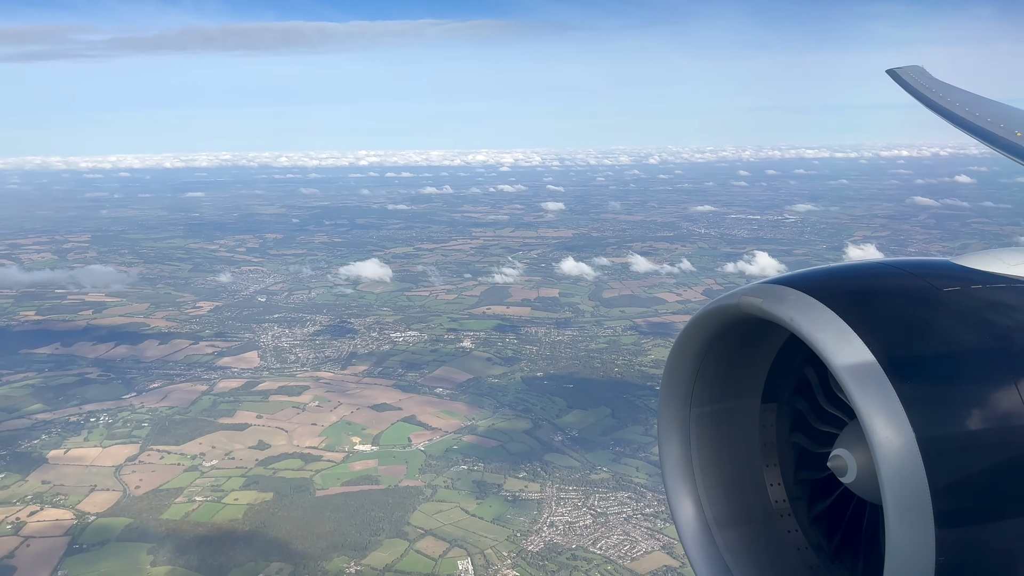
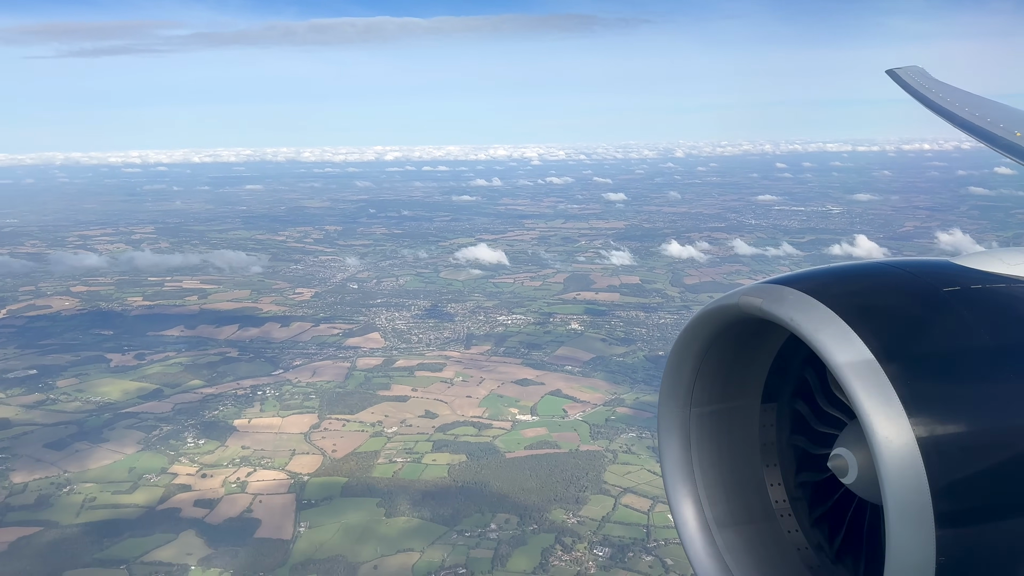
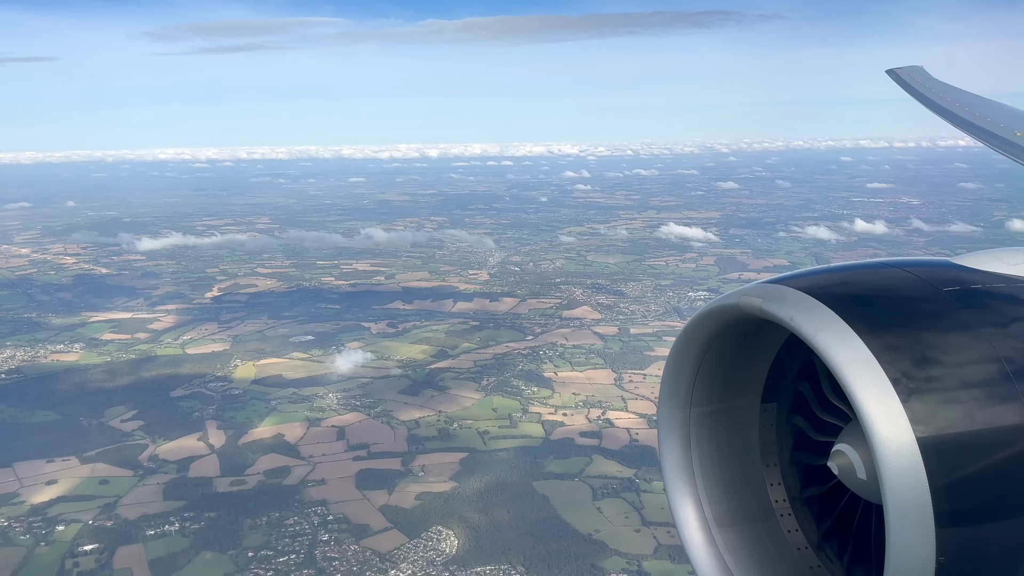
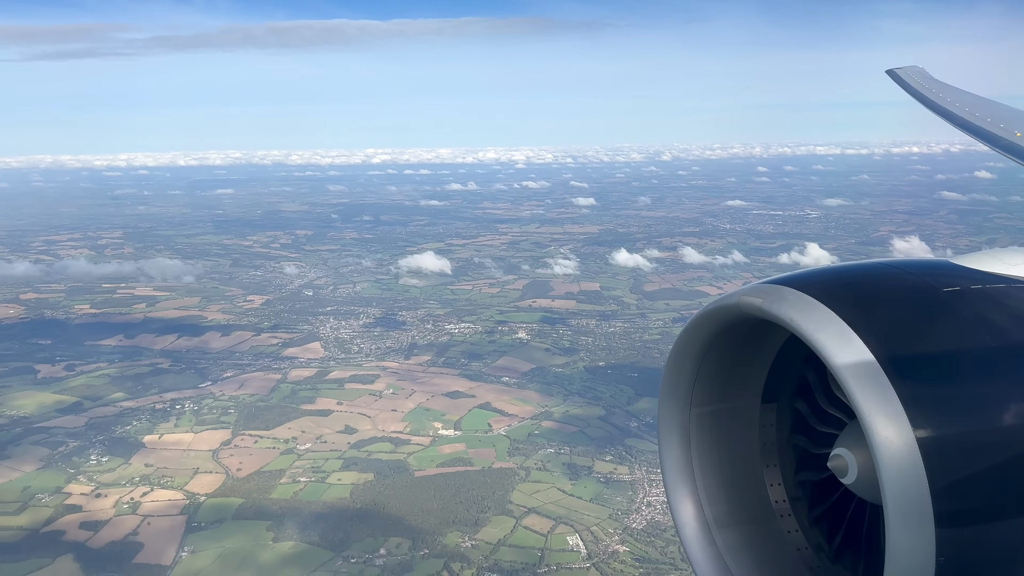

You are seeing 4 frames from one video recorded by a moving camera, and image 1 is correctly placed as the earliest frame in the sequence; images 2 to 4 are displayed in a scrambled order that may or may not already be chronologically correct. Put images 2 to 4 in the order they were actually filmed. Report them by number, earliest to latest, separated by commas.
4, 2, 3
